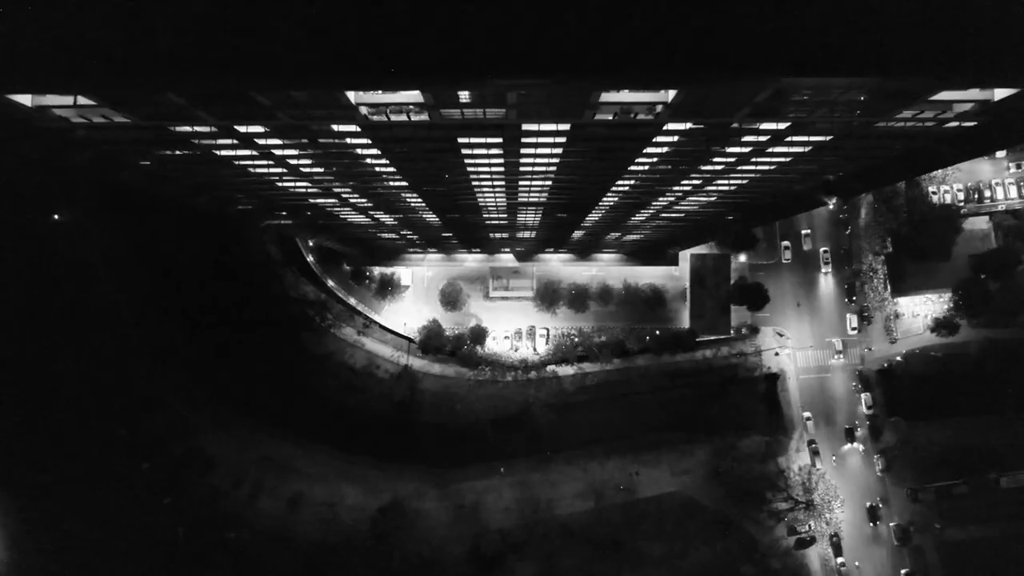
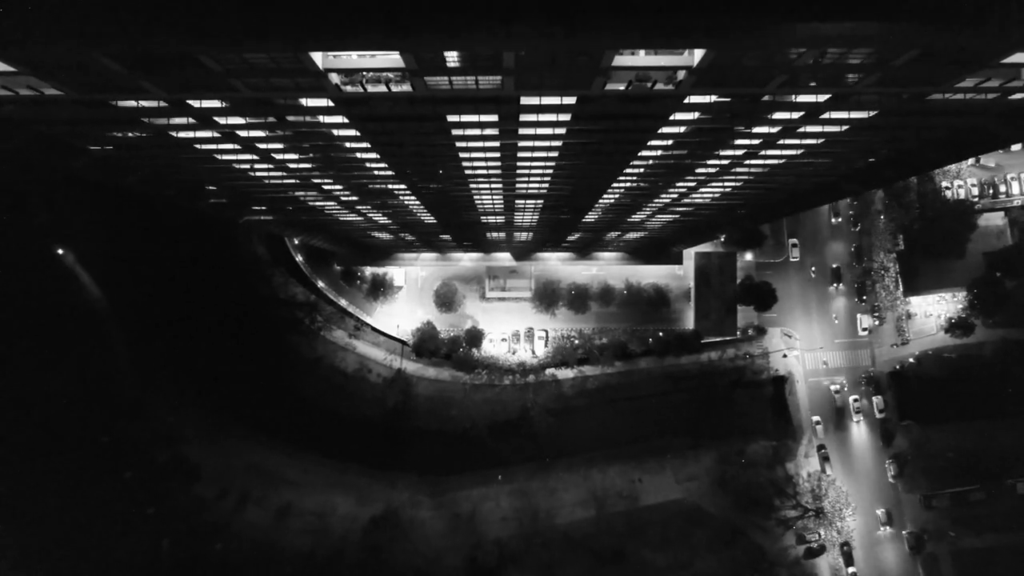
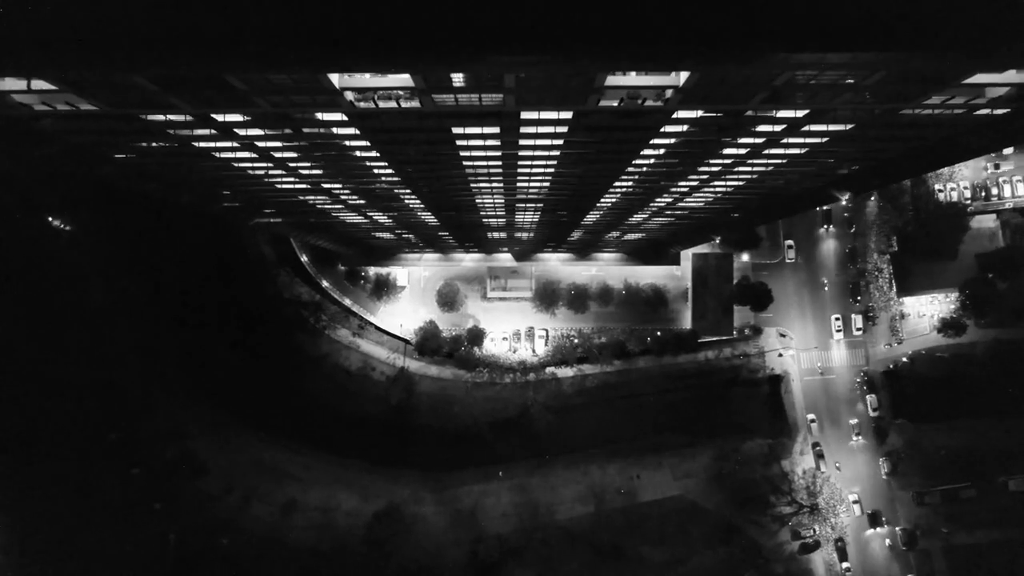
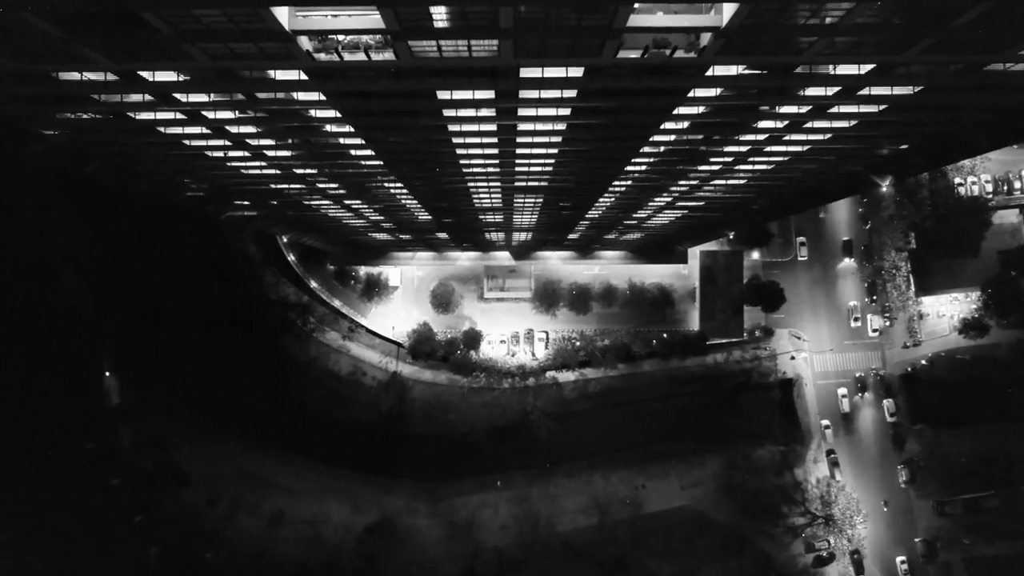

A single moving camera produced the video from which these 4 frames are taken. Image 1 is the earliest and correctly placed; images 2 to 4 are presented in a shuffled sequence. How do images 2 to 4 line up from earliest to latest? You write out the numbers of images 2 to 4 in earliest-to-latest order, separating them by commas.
3, 2, 4
